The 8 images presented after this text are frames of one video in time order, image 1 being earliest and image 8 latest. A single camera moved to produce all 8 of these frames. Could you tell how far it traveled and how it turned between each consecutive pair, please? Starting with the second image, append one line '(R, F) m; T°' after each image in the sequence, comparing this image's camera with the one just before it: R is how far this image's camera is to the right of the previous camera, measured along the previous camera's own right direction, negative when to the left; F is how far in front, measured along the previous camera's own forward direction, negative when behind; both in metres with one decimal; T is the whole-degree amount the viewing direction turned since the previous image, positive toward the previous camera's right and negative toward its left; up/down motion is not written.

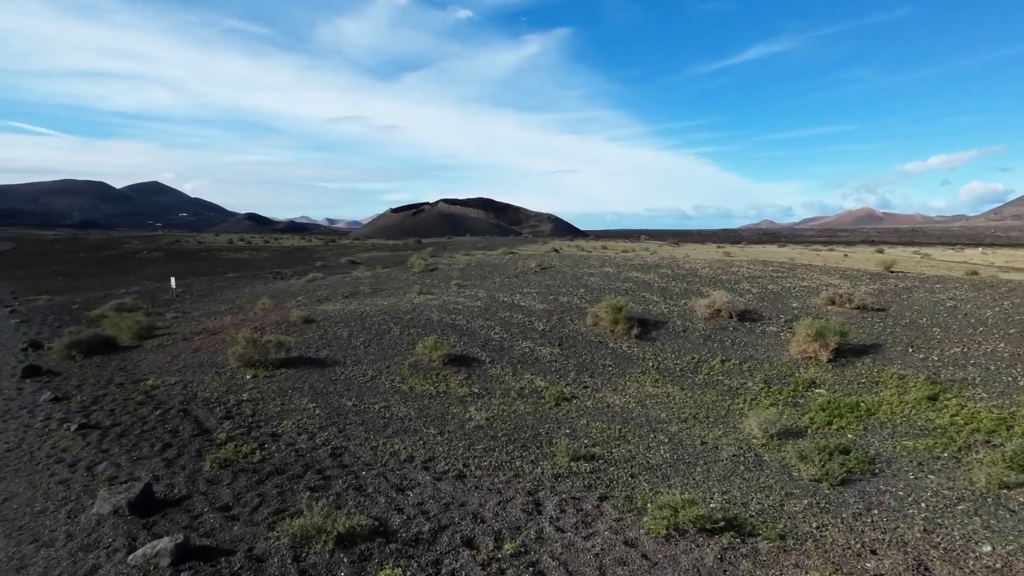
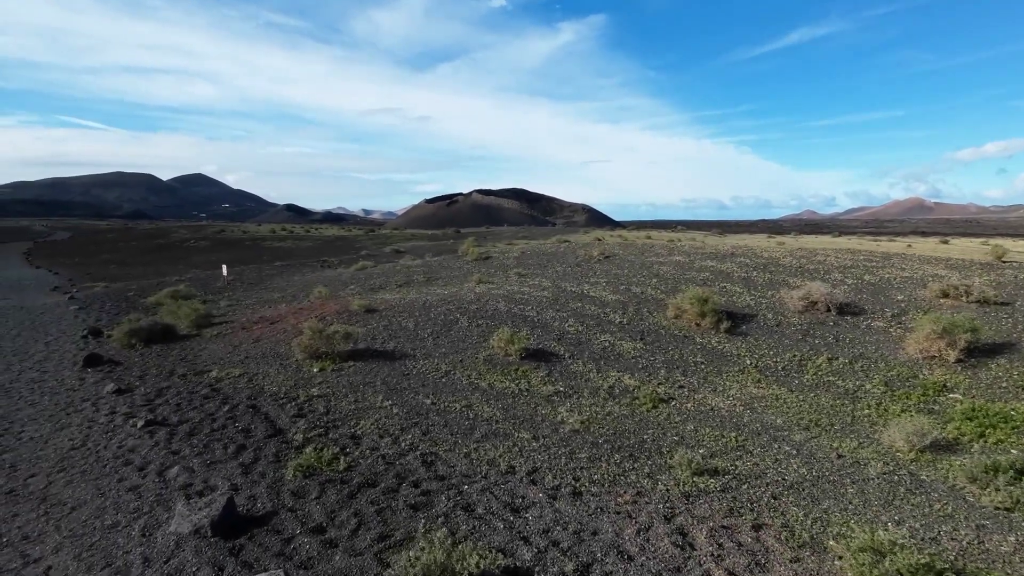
(-1.2, +1.2) m; -3°
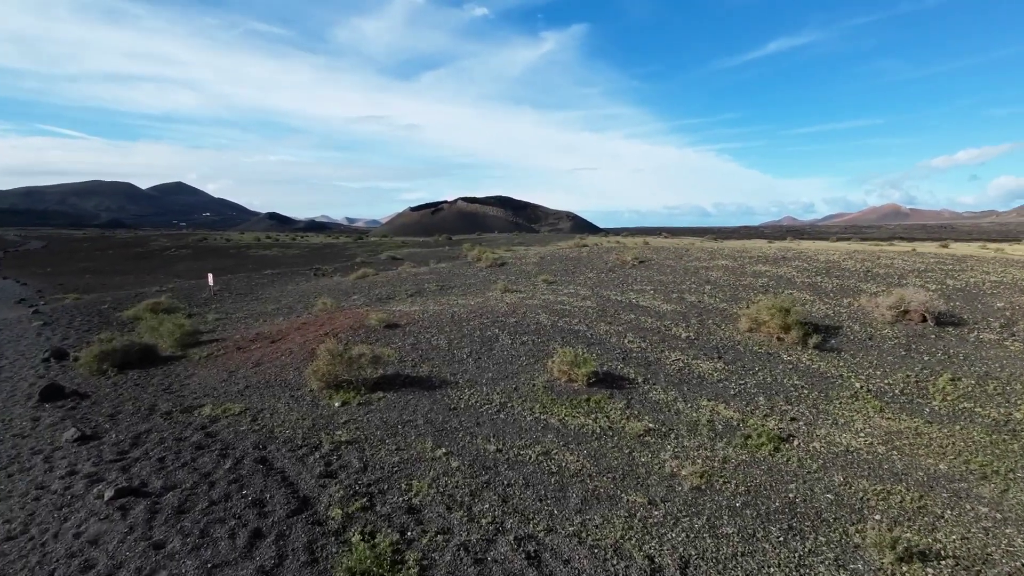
(-1.5, +2.5) m; +2°
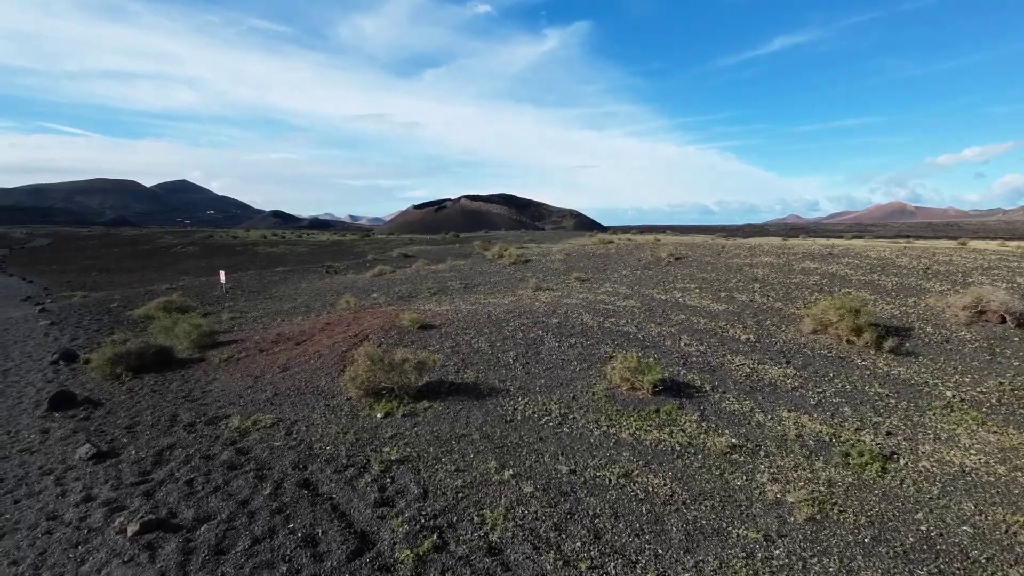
(-0.9, +1.0) m; 0°
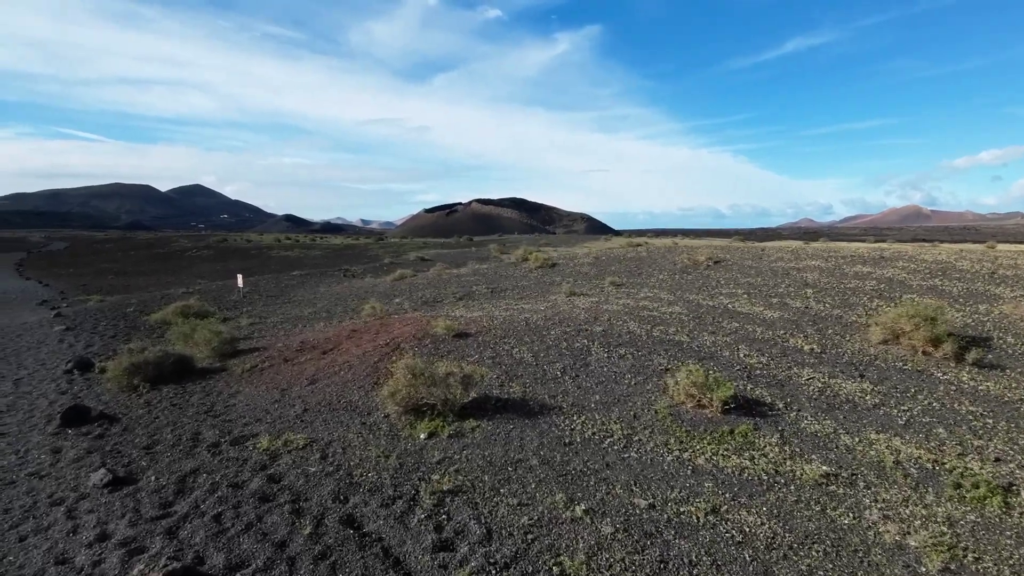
(-0.7, +0.9) m; -1°
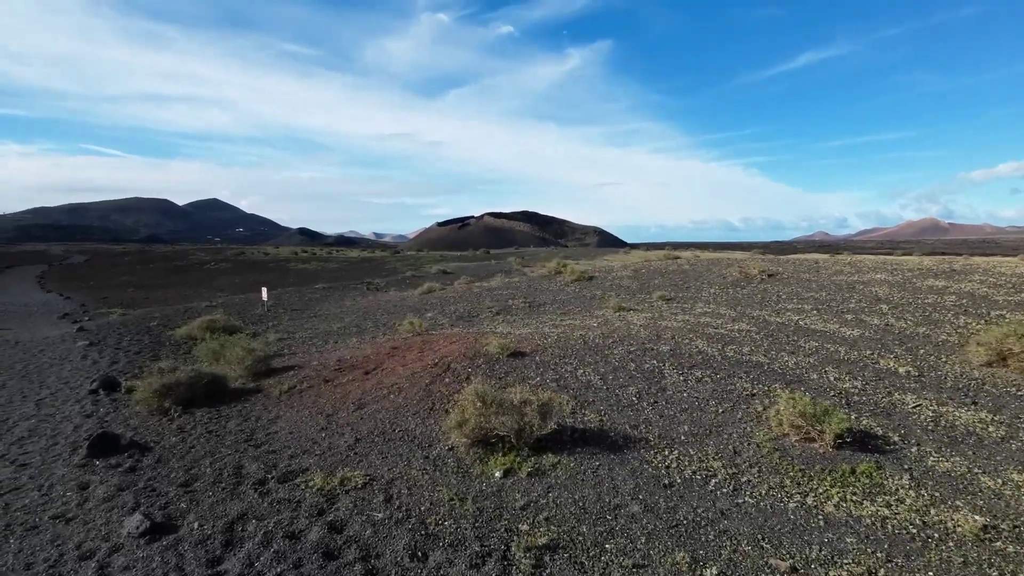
(-1.0, +1.0) m; -1°
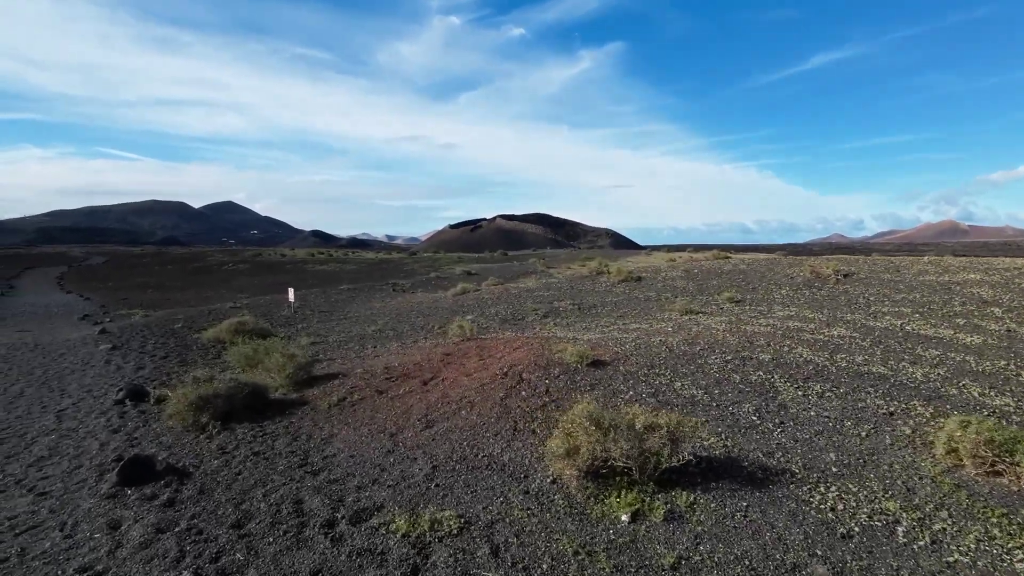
(-1.2, +1.4) m; -1°
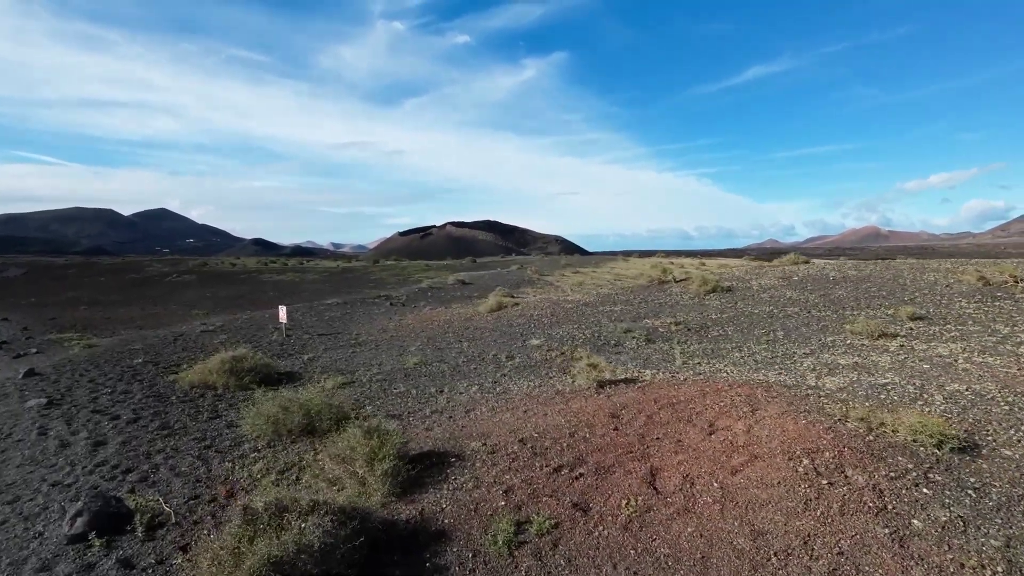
(-3.5, +4.5) m; +5°
